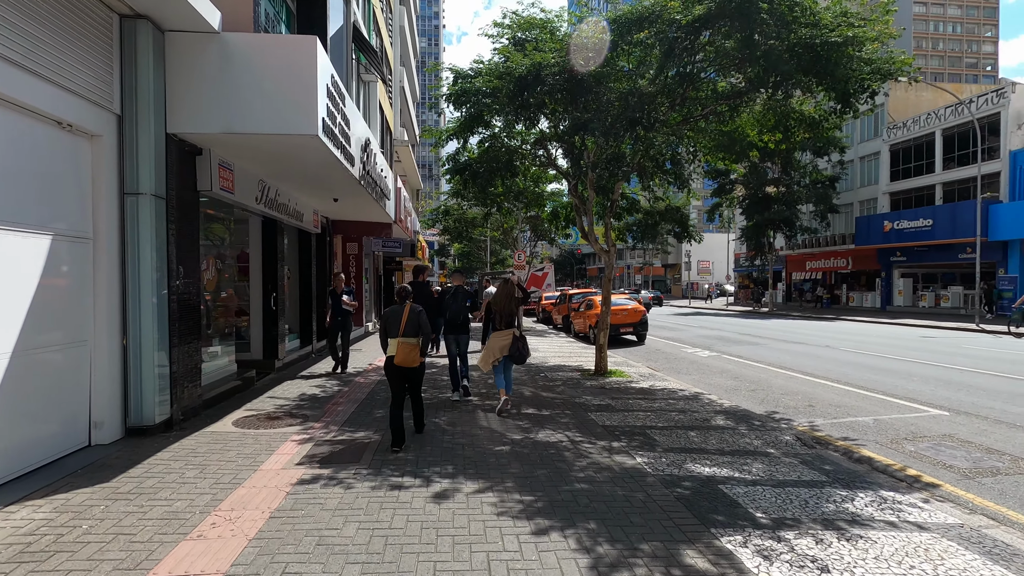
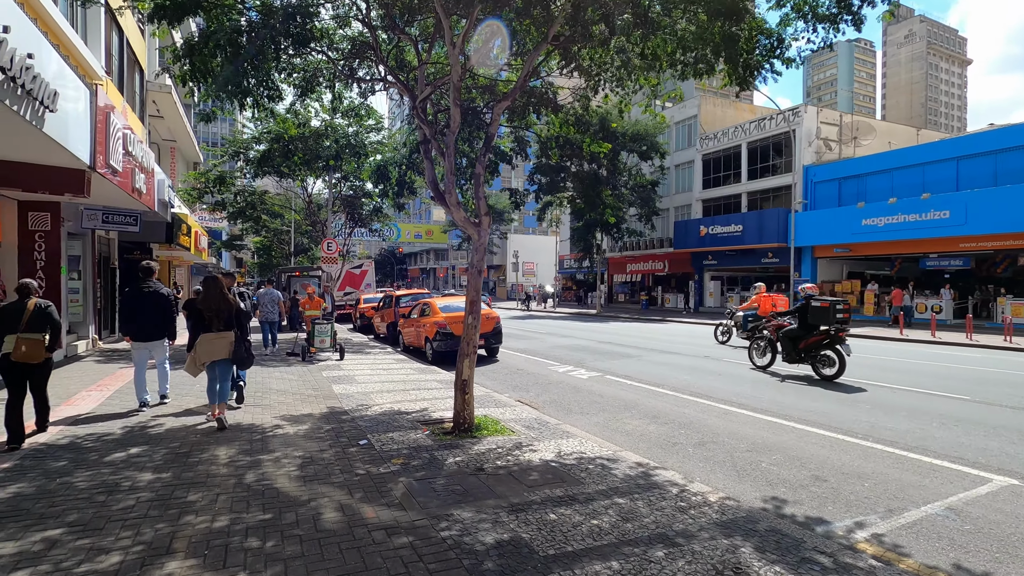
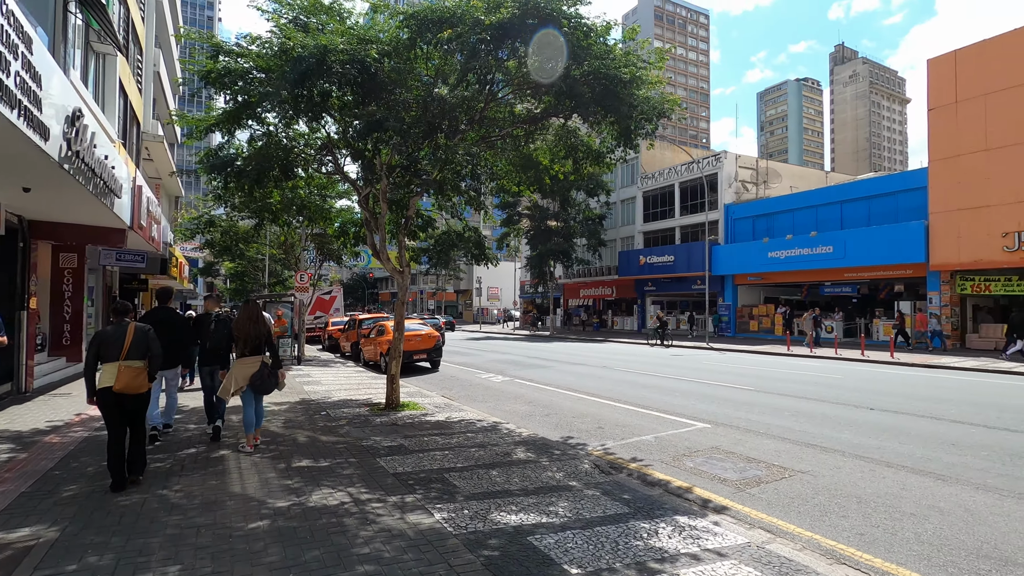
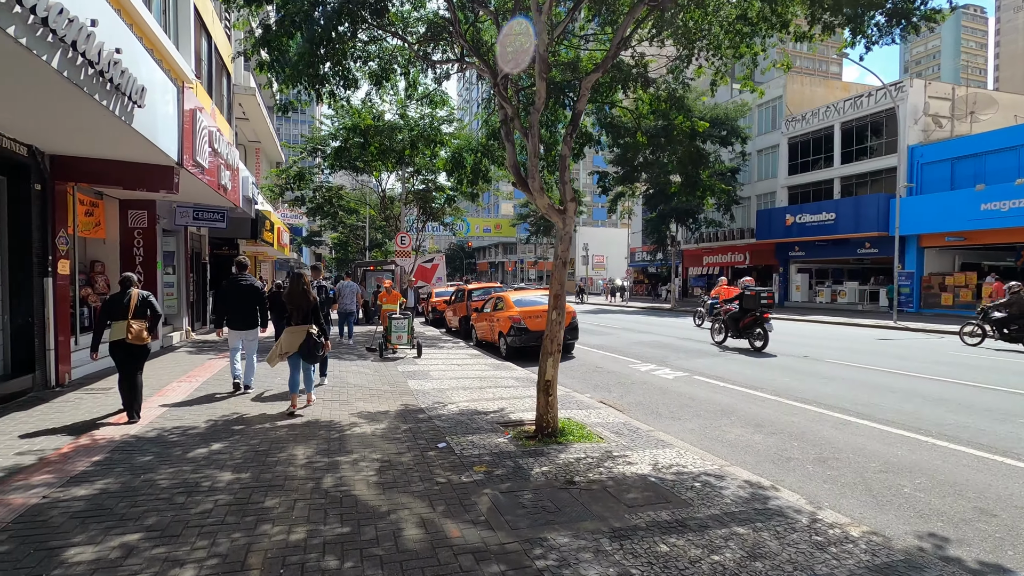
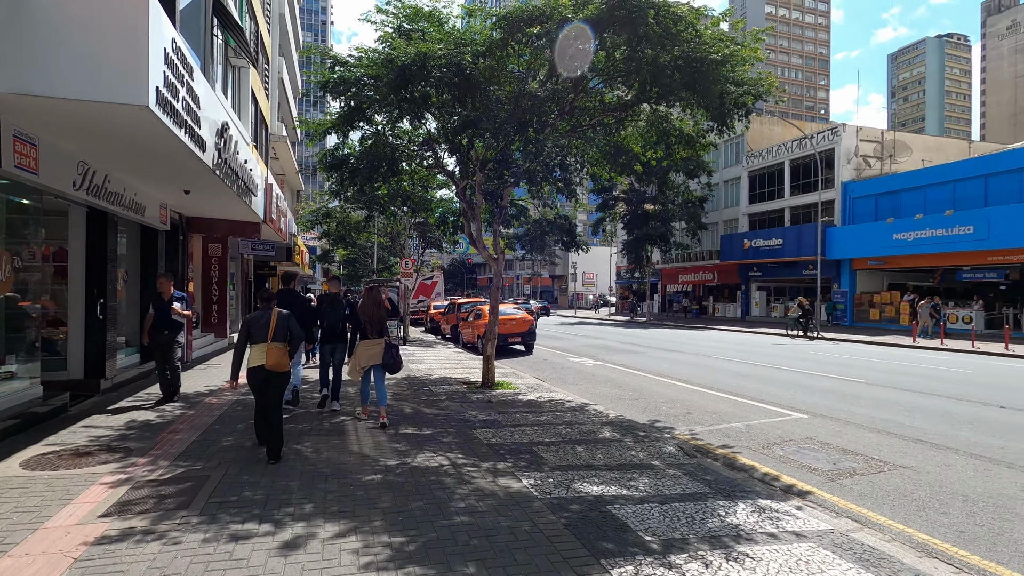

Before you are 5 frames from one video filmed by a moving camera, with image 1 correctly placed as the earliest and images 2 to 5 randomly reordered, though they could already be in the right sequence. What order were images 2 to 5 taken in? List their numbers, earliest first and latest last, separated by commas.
5, 3, 2, 4
